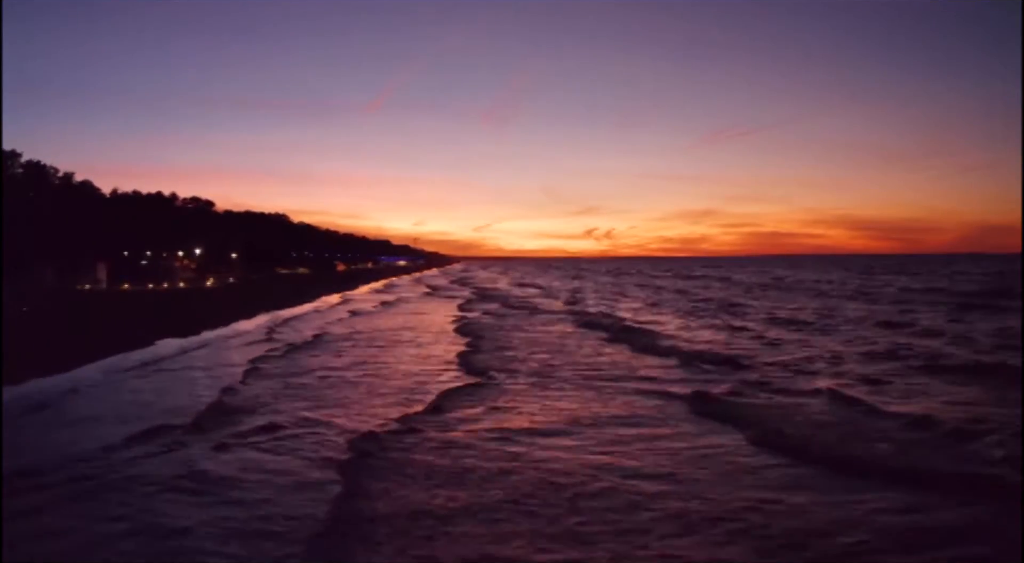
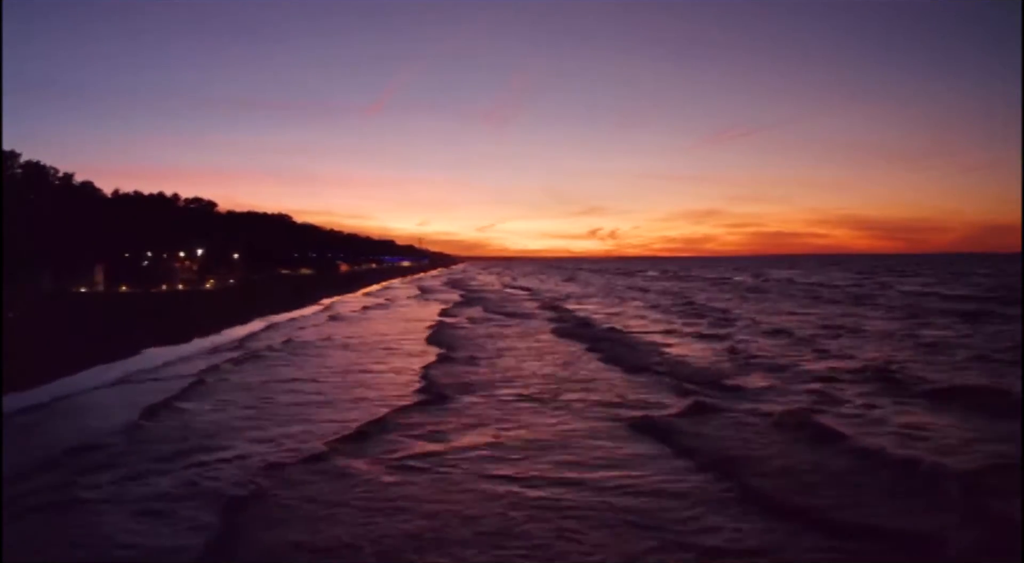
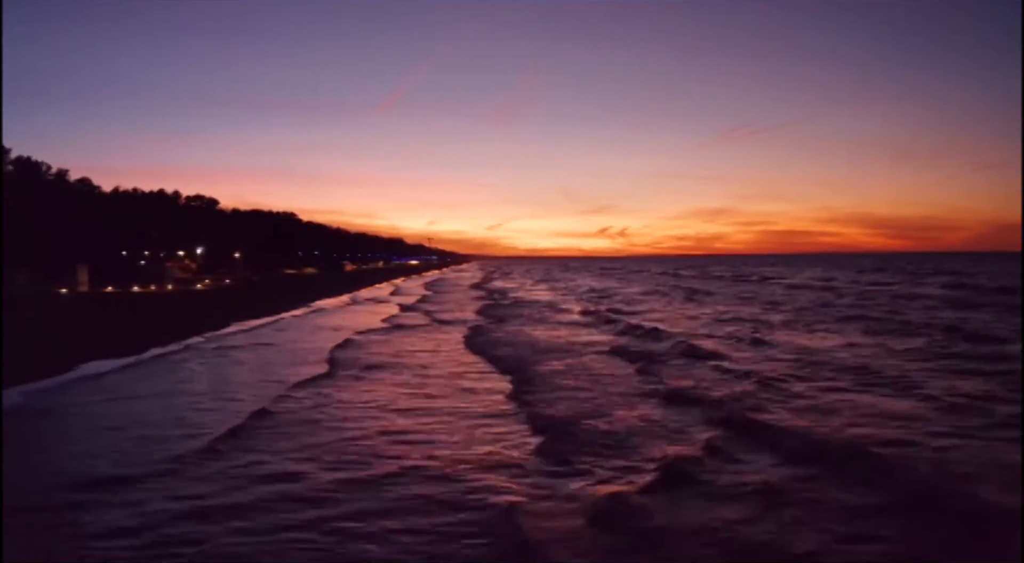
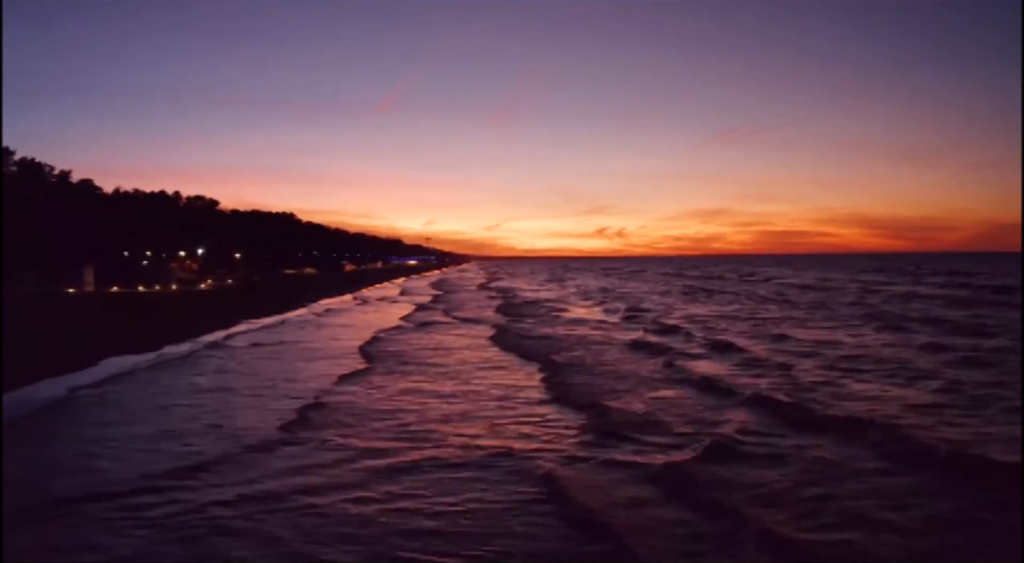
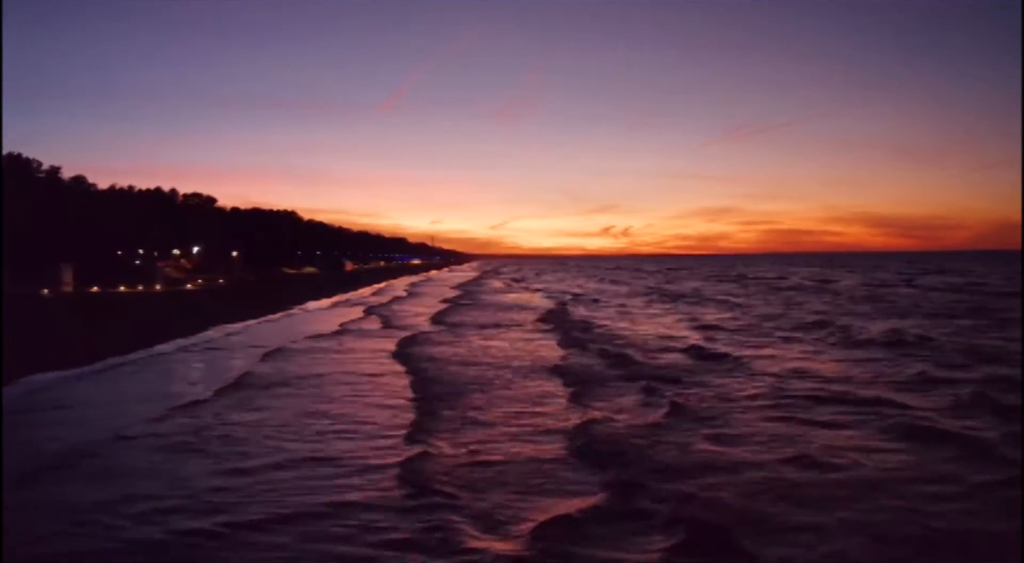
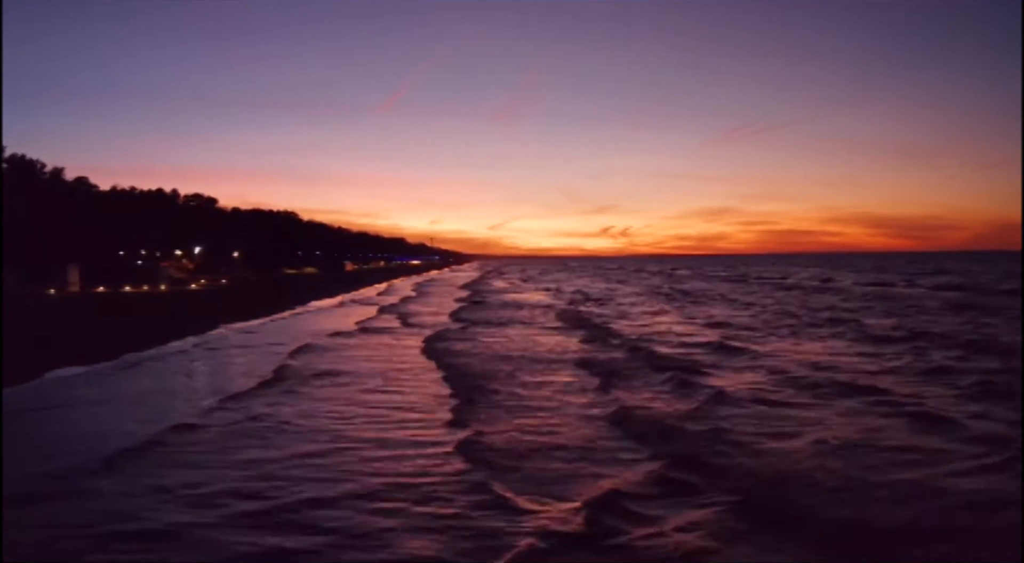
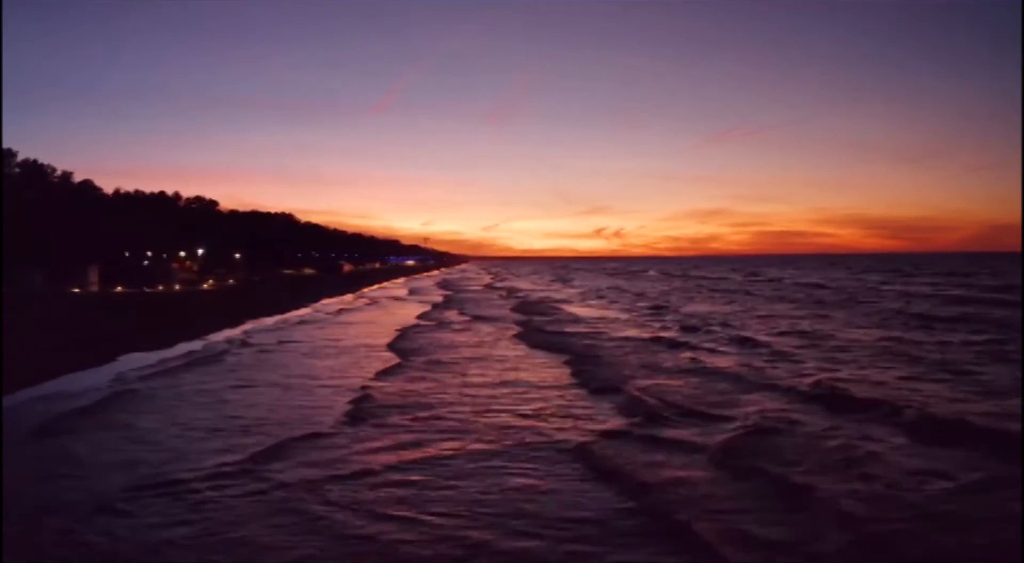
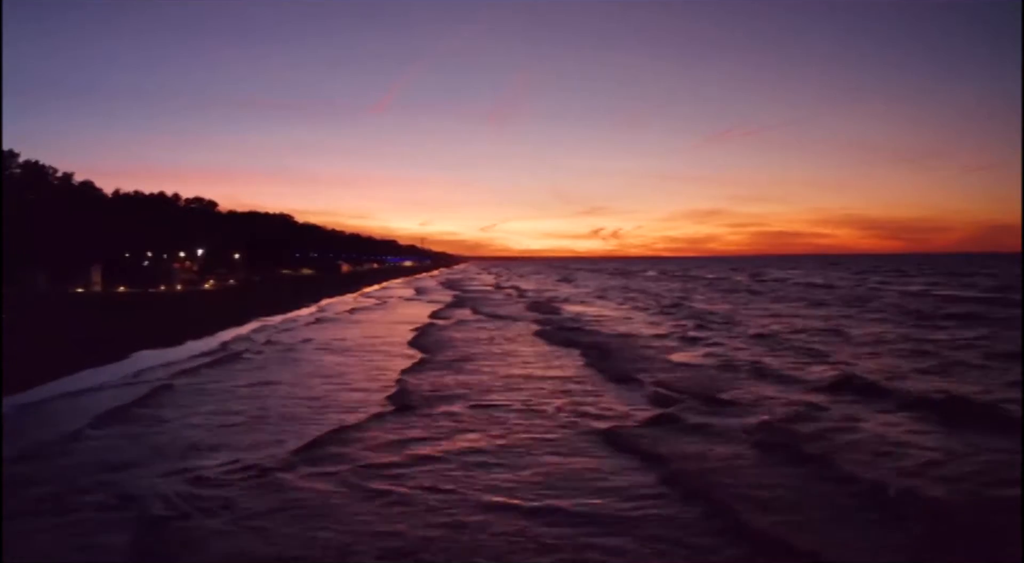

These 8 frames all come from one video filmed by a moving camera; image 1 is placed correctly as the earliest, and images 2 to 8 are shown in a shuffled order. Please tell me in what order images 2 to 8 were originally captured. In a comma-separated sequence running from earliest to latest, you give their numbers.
2, 8, 7, 4, 3, 6, 5
